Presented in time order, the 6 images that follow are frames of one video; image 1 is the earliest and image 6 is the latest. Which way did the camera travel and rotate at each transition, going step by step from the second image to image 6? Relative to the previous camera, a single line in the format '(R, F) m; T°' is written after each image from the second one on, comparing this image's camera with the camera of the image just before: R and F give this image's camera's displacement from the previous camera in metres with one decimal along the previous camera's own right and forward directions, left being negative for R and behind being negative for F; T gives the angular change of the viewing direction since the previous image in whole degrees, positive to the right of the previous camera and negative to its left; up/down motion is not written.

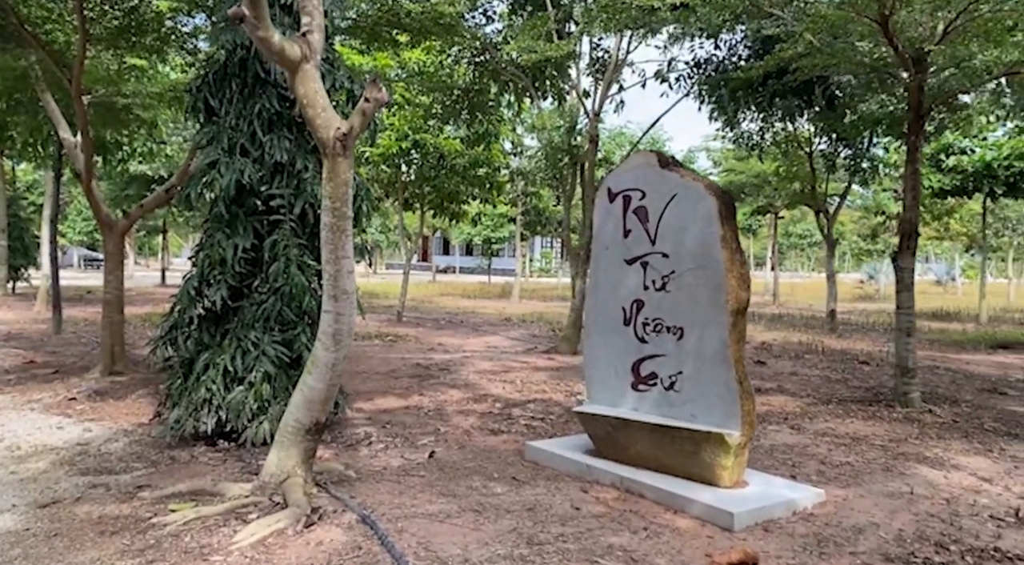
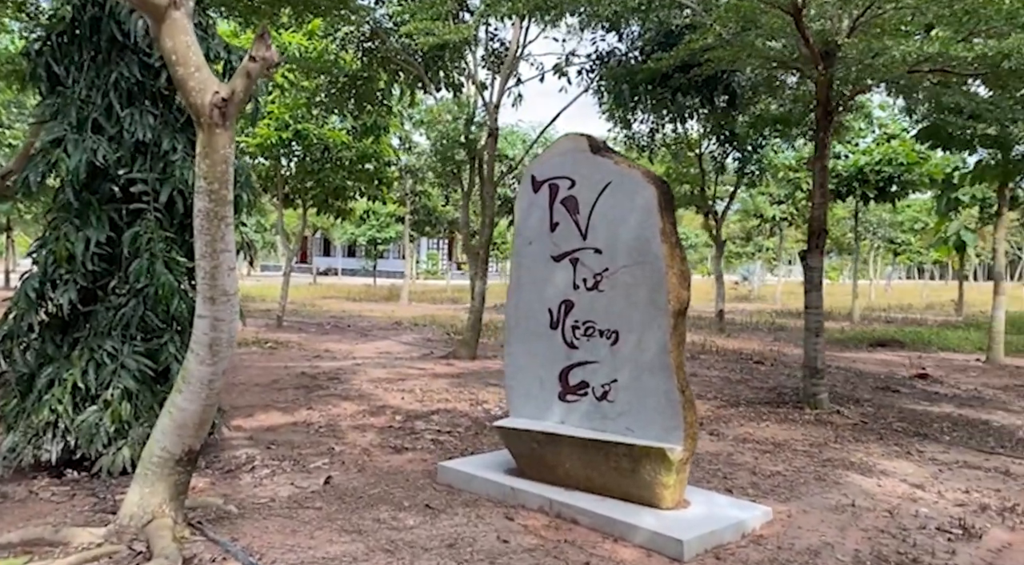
(-0.2, +0.6) m; +8°
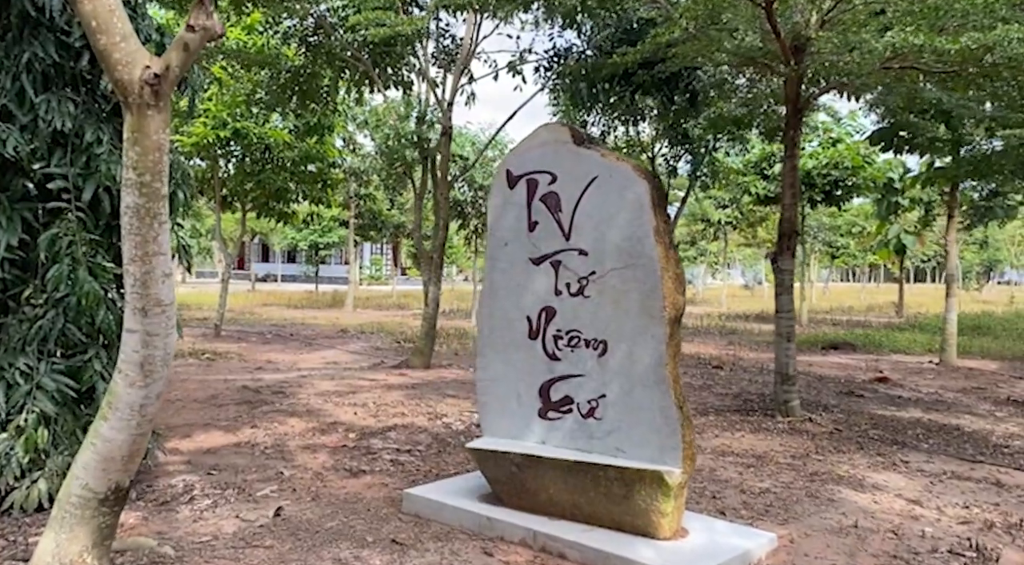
(-0.2, +0.5) m; +4°
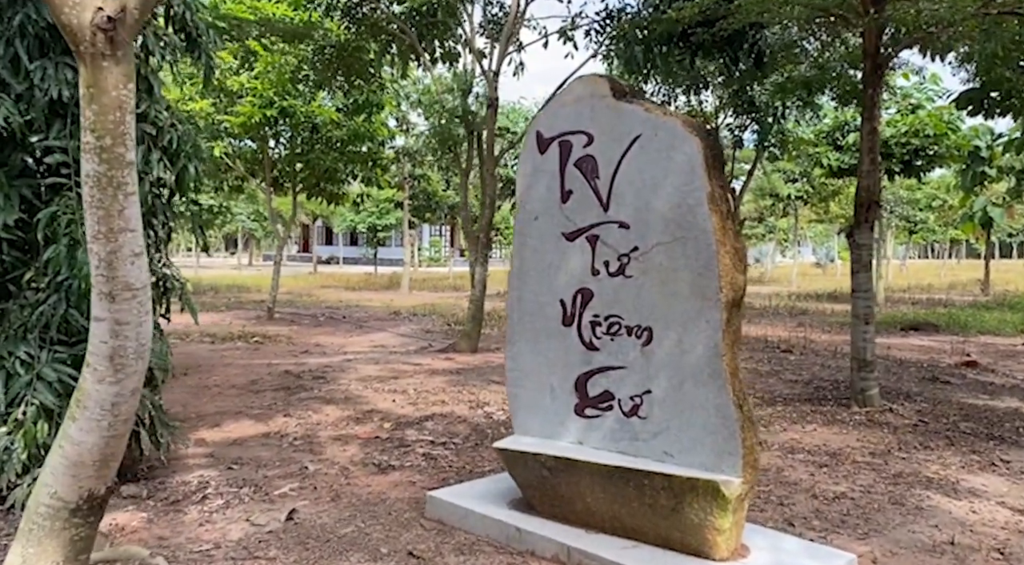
(+0.1, +0.5) m; -4°
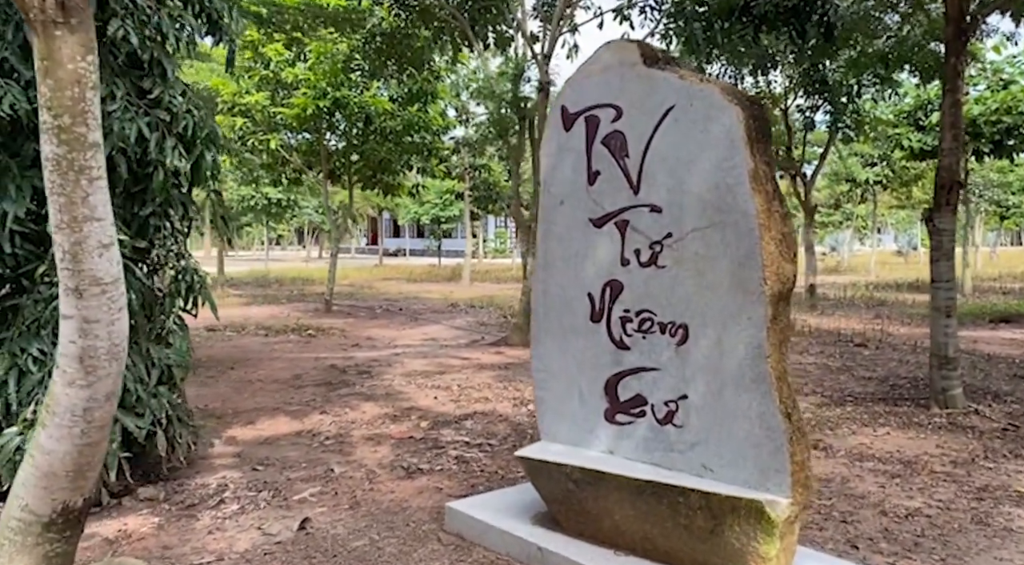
(+0.2, +0.4) m; -5°
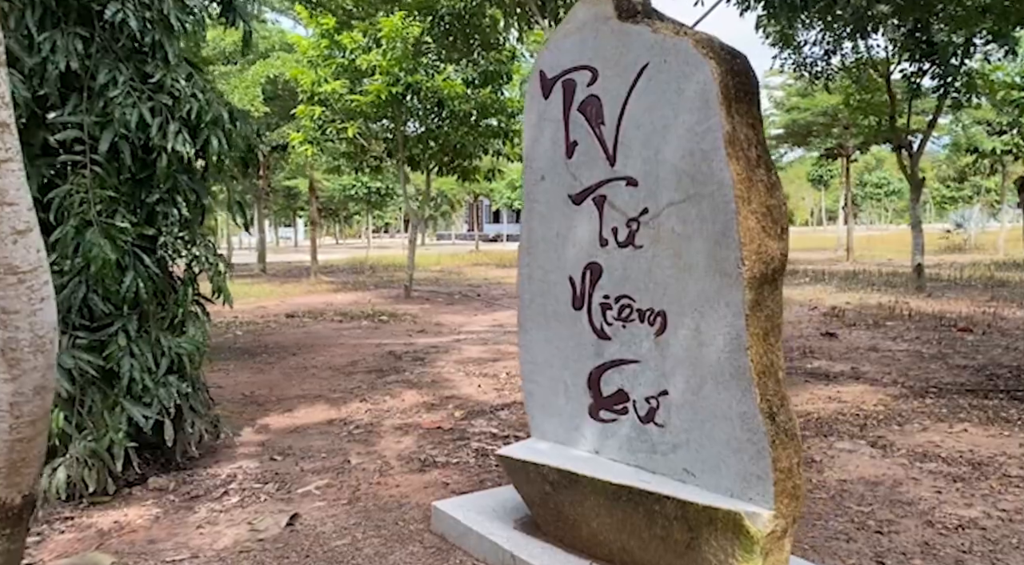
(+0.5, +0.3) m; -7°
